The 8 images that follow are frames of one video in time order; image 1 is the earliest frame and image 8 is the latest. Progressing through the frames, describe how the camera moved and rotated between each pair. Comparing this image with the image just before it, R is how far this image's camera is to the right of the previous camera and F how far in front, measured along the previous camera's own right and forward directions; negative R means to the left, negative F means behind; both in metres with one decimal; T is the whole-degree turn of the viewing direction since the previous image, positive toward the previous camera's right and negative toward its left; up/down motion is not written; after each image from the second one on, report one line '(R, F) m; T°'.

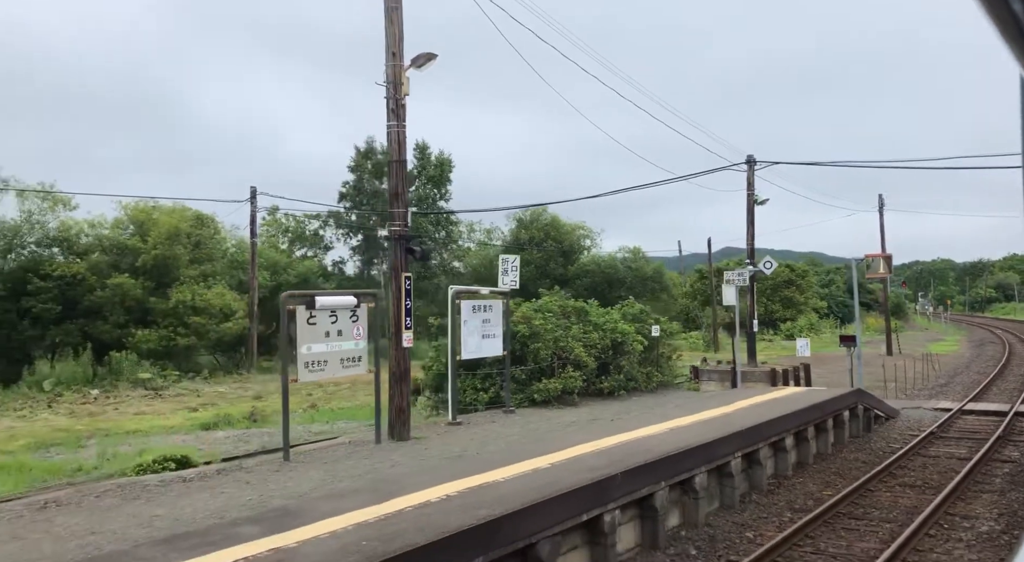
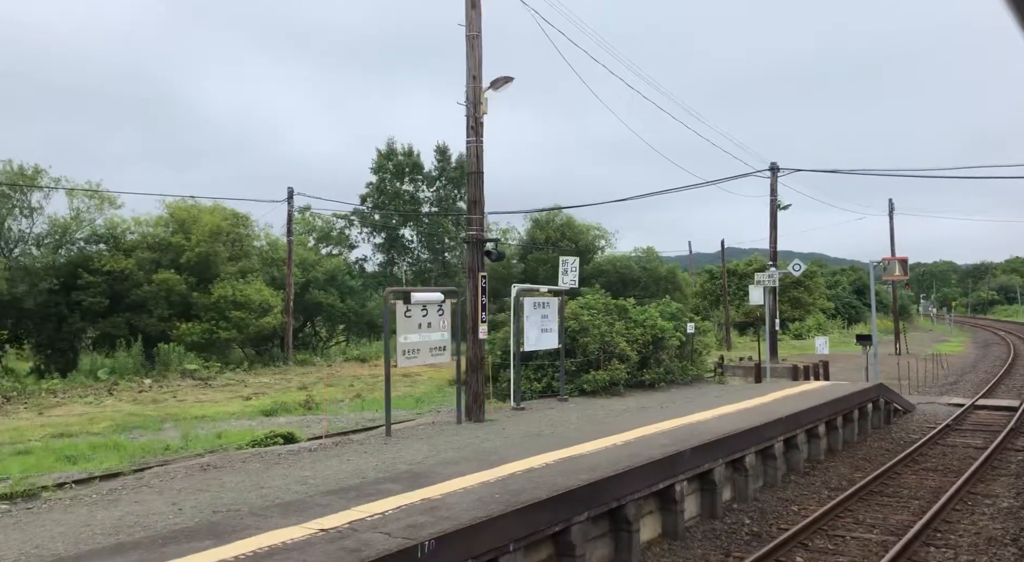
(-1.0, -1.1) m; 0°
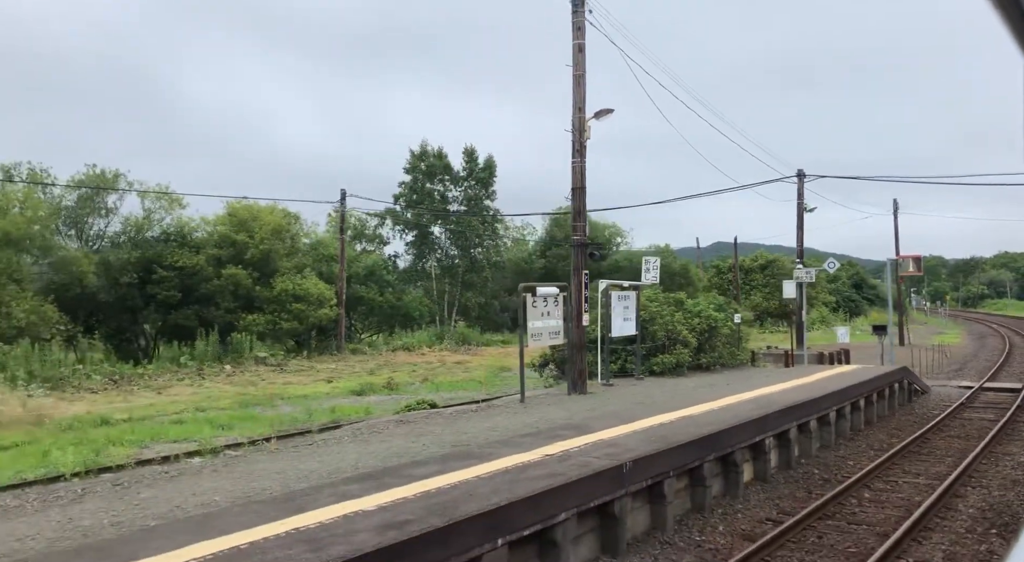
(-1.9, -2.2) m; +1°
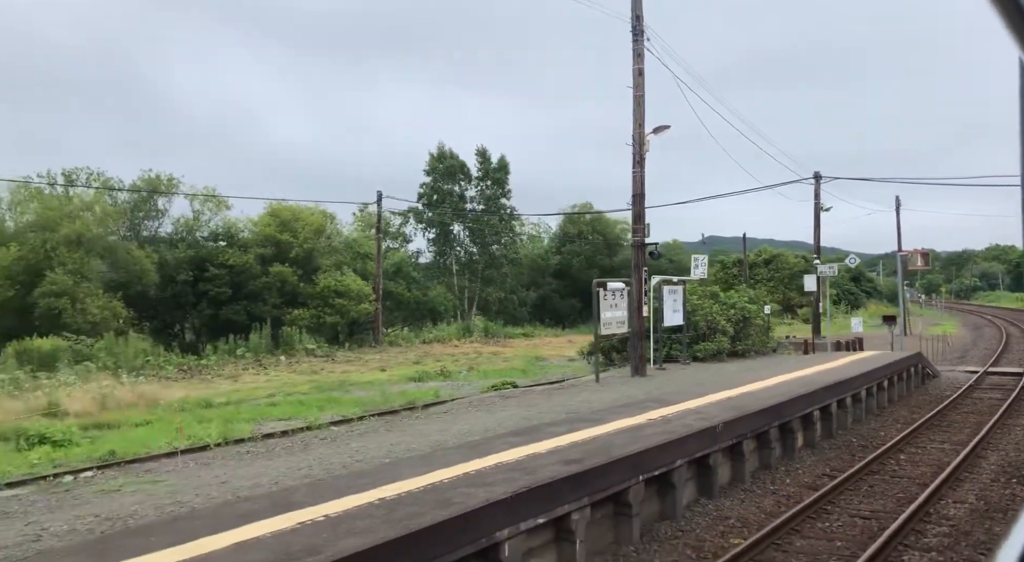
(-1.5, -1.8) m; 0°
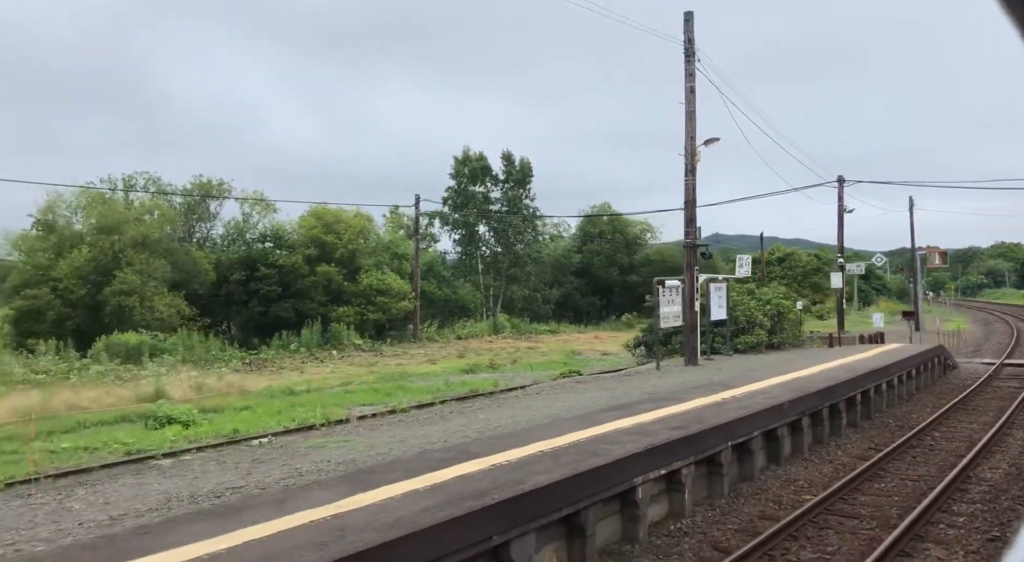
(-1.3, -1.5) m; 0°
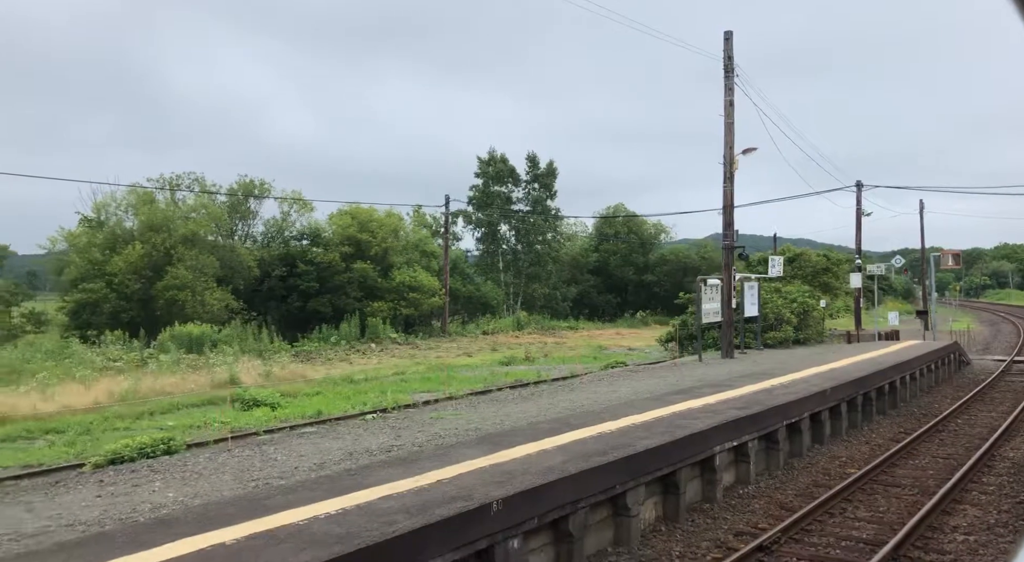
(-1.1, -1.3) m; 0°
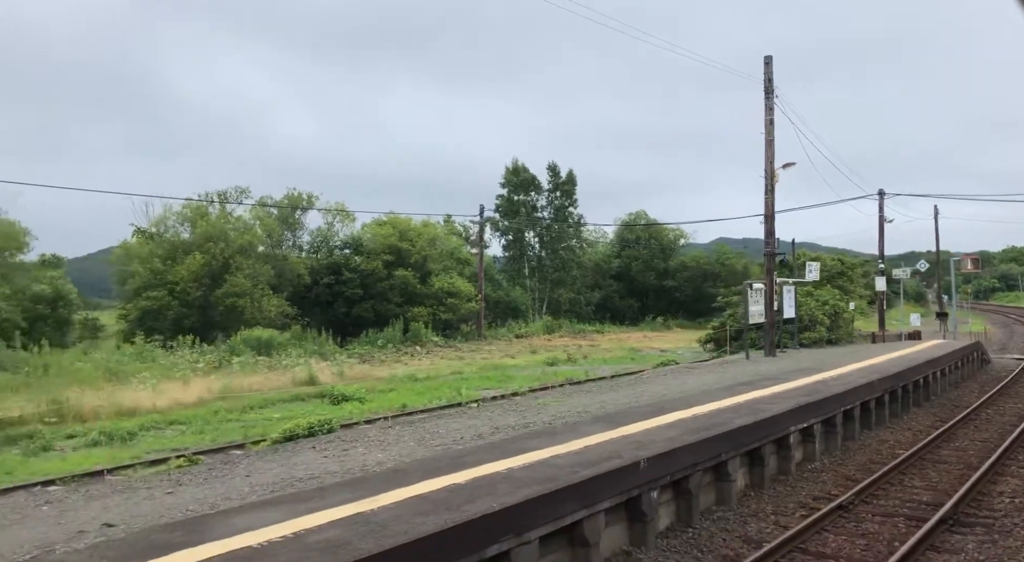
(-1.3, -1.5) m; 0°
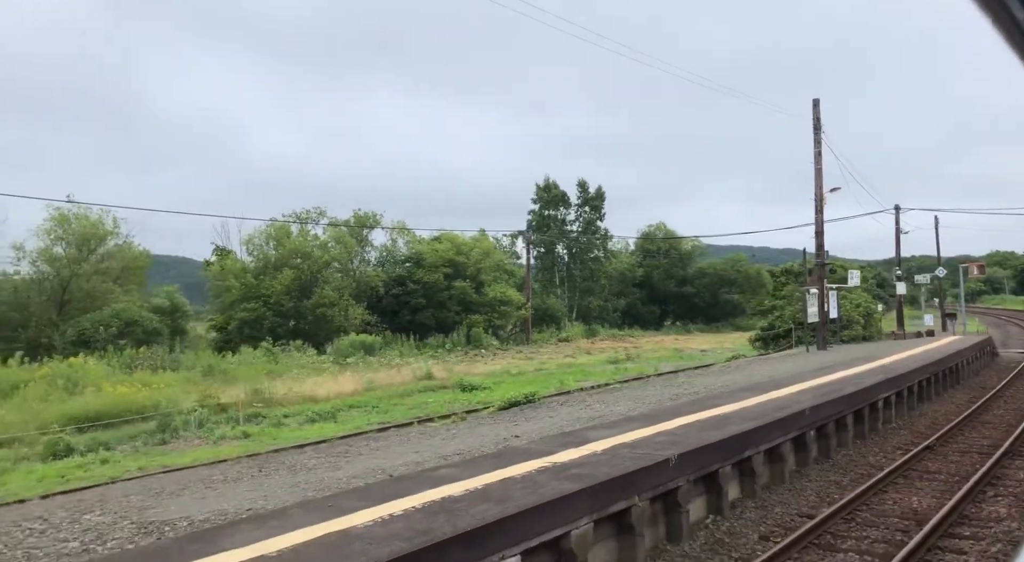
(-3.0, -3.3) m; +1°
